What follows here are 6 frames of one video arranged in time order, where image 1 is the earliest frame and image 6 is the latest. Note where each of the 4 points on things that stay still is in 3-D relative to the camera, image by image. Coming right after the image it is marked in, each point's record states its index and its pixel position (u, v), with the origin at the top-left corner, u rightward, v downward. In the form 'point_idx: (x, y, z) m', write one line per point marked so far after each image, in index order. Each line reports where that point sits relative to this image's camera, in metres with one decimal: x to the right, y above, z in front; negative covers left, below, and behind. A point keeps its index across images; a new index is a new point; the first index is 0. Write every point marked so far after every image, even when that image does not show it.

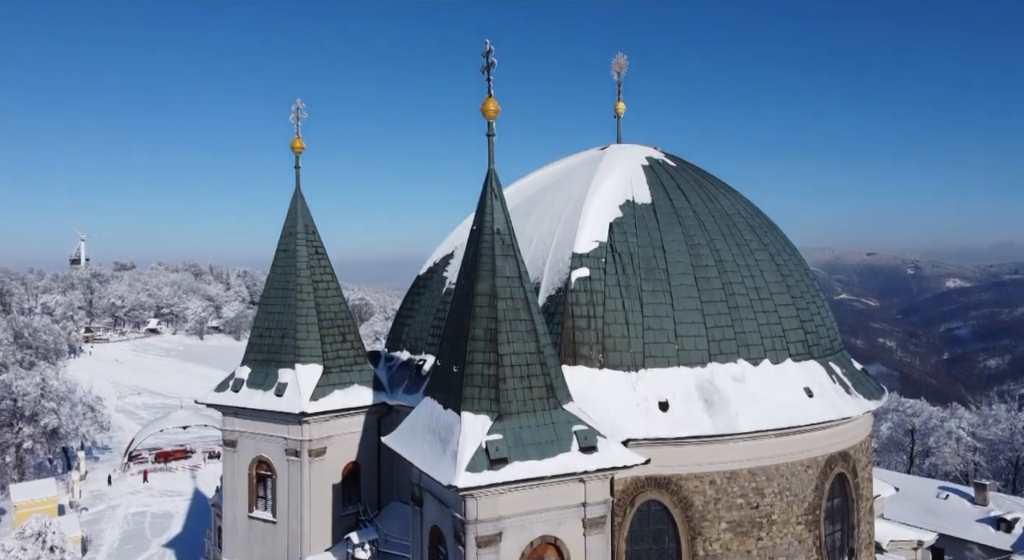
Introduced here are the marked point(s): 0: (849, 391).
0: (+7.5, -2.5, +17.7) m
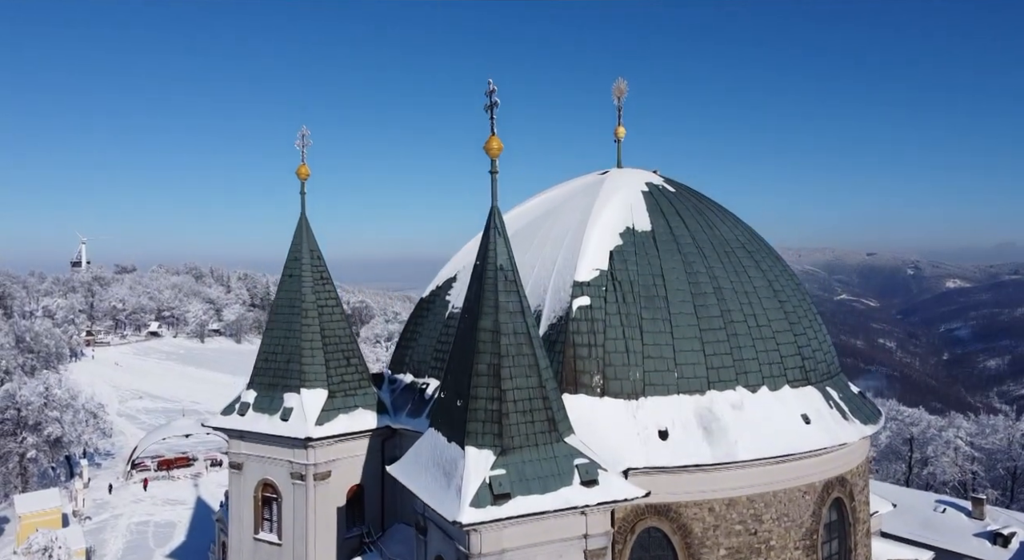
0: (+7.5, -3.1, +18.0) m
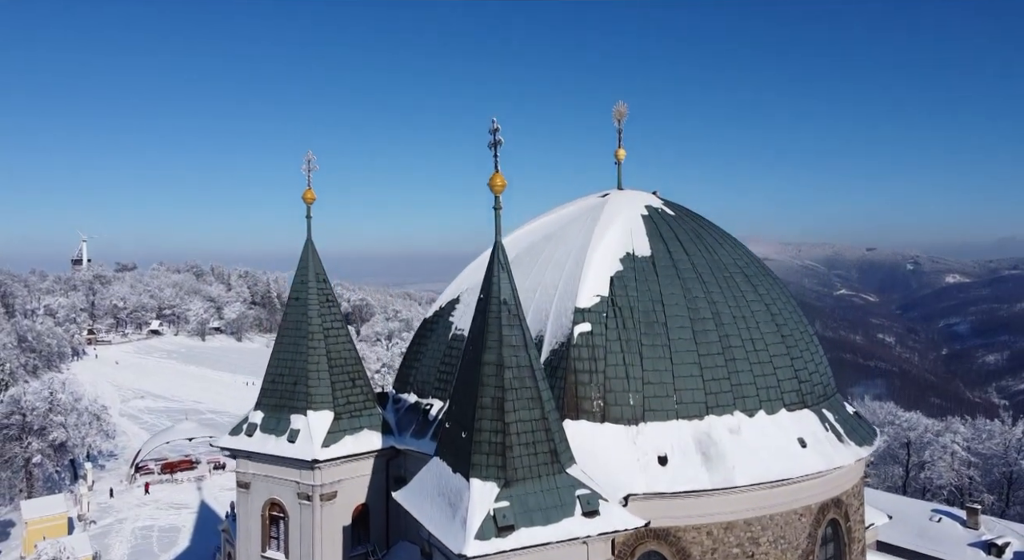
0: (+7.6, -3.6, +18.4) m
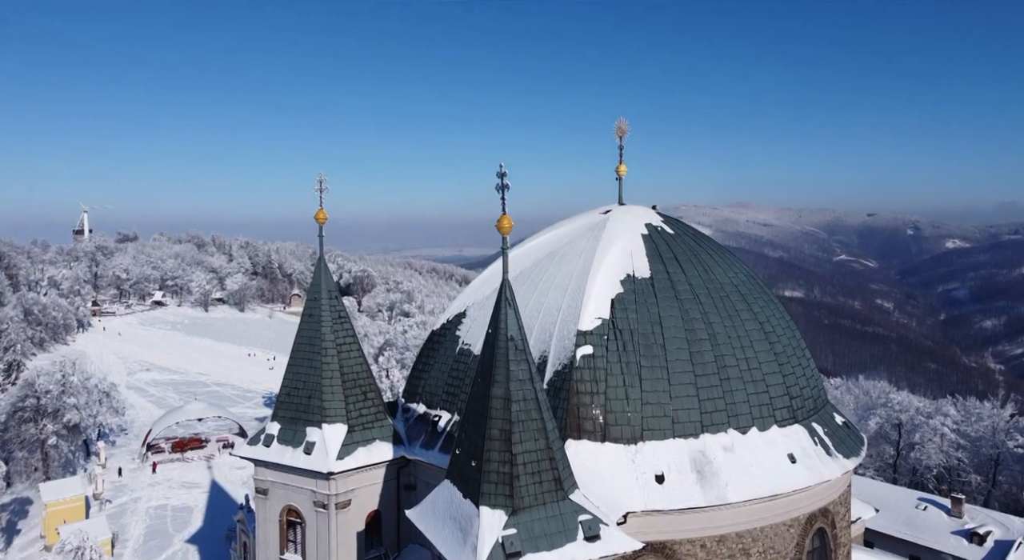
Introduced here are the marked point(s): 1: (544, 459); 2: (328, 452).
0: (+7.7, -4.2, +19.4) m
1: (+0.6, -3.3, +14.8) m
2: (-4.5, -4.2, +19.7) m
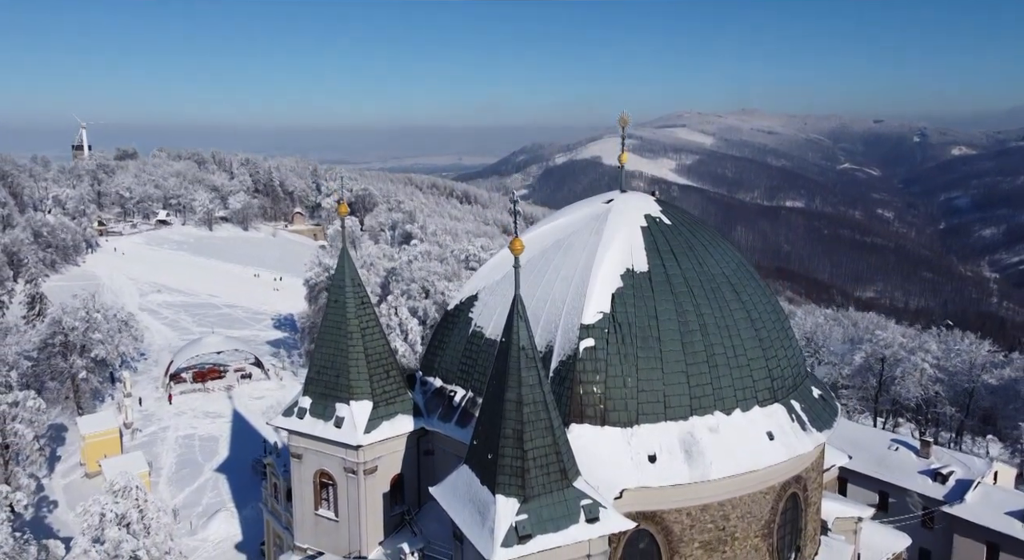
0: (+7.9, -4.0, +21.7) m
1: (+0.8, -3.7, +17.0) m
2: (-4.3, -4.0, +22.0) m
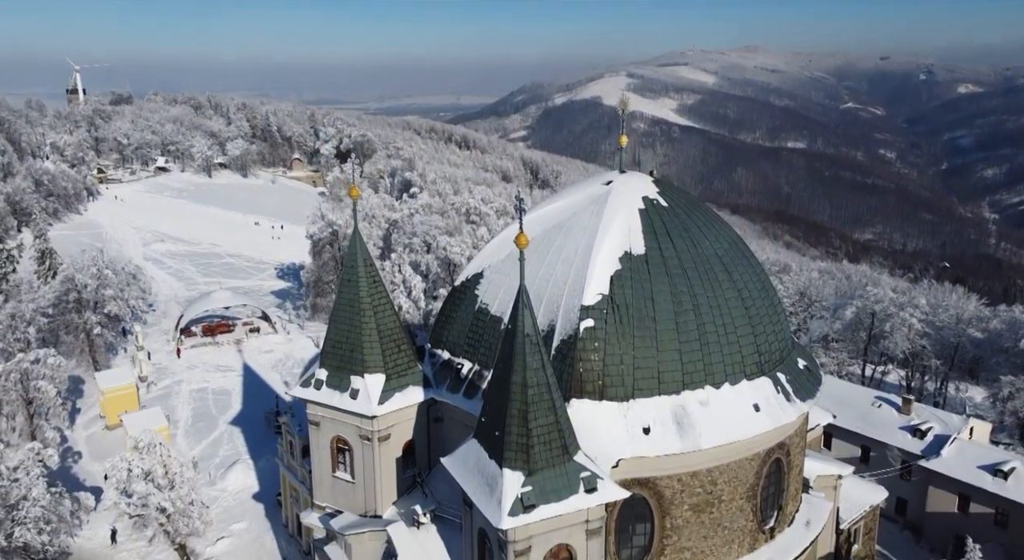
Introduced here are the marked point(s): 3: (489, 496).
0: (+8.0, -3.4, +23.3) m
1: (+1.0, -3.5, +18.6) m
2: (-4.2, -3.5, +23.6) m
3: (-0.5, -4.9, +18.4) m
